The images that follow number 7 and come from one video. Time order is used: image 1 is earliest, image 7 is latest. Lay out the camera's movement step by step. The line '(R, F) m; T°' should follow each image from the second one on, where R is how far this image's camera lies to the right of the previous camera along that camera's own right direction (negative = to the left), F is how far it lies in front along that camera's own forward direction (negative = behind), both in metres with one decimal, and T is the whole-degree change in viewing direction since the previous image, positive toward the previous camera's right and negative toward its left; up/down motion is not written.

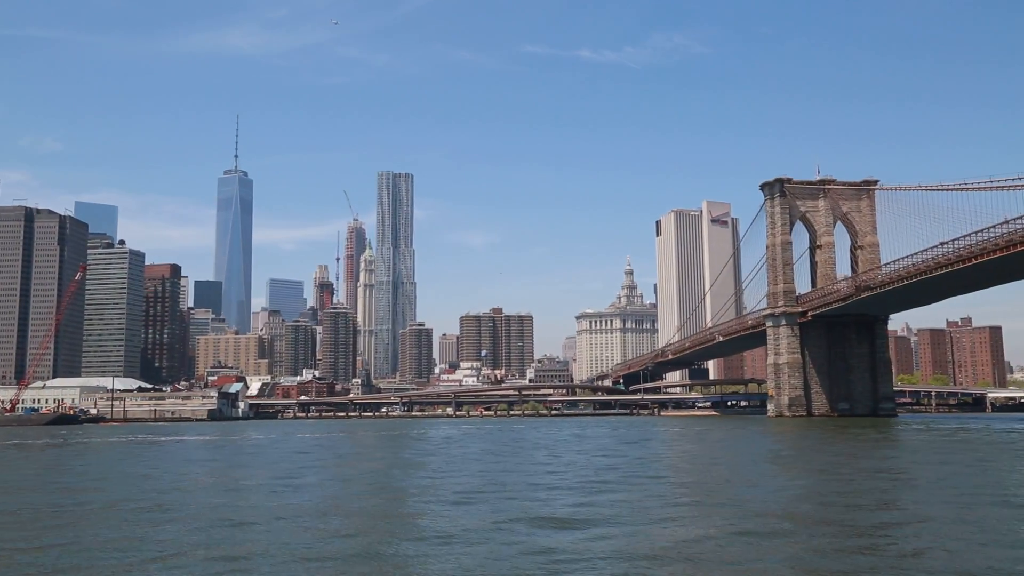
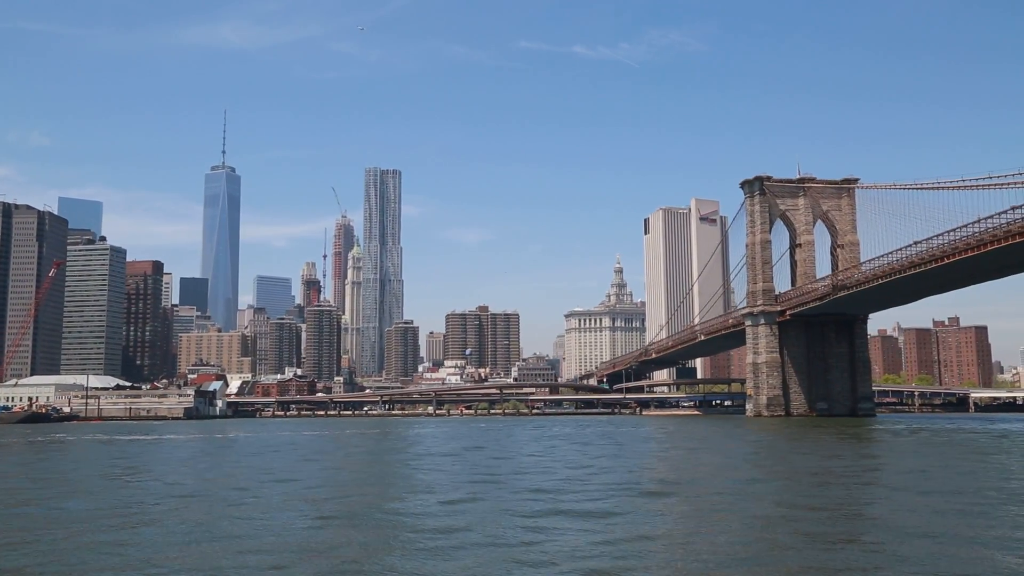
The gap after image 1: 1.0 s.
(+1.3, +0.6) m; 0°
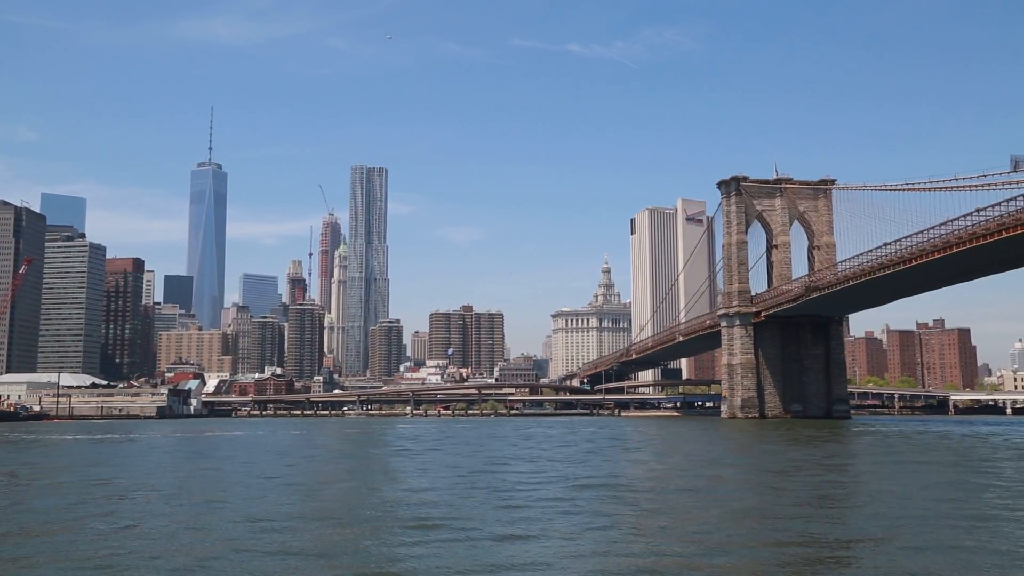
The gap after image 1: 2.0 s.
(+1.4, +0.5) m; 0°
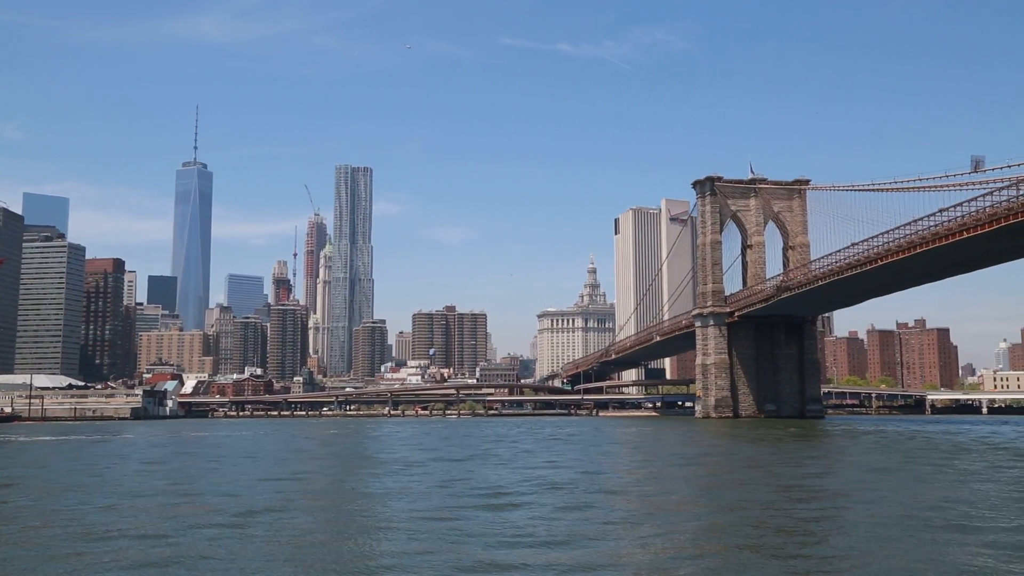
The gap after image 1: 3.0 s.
(+1.2, +0.1) m; 0°
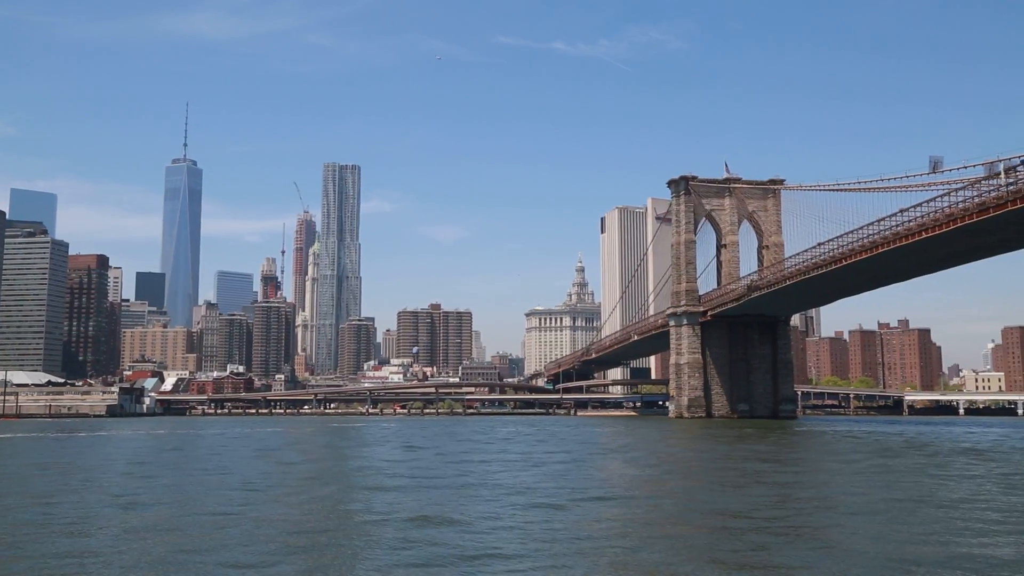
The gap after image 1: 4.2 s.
(+1.5, 0.0) m; 0°
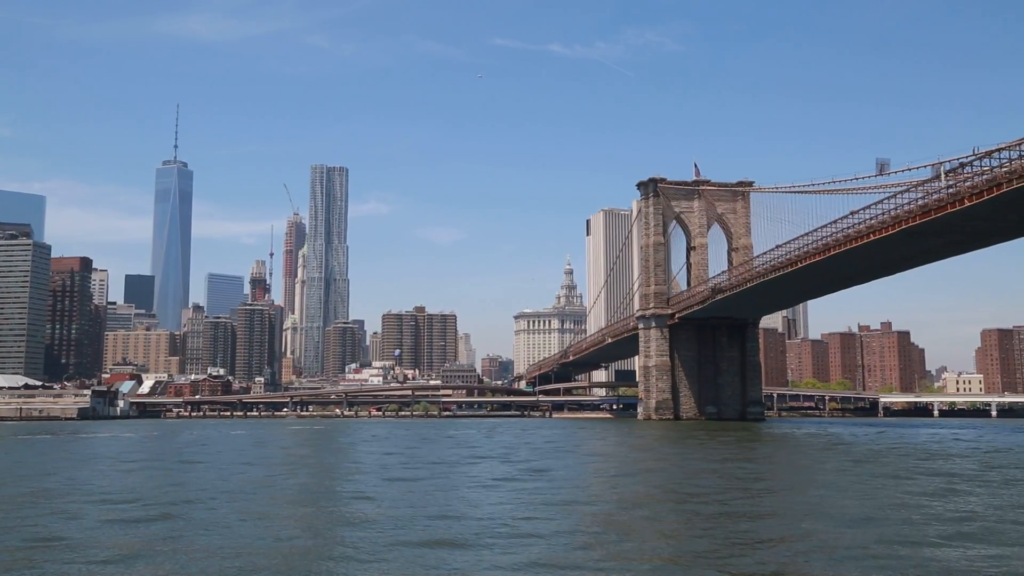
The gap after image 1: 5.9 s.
(+2.2, 0.0) m; 0°
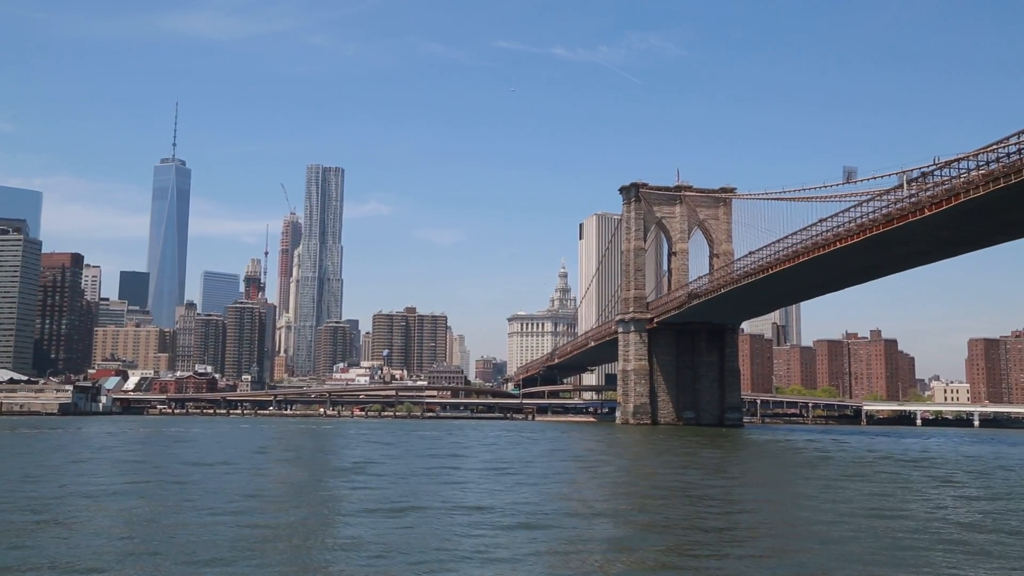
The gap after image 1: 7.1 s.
(+1.5, 0.0) m; 0°
